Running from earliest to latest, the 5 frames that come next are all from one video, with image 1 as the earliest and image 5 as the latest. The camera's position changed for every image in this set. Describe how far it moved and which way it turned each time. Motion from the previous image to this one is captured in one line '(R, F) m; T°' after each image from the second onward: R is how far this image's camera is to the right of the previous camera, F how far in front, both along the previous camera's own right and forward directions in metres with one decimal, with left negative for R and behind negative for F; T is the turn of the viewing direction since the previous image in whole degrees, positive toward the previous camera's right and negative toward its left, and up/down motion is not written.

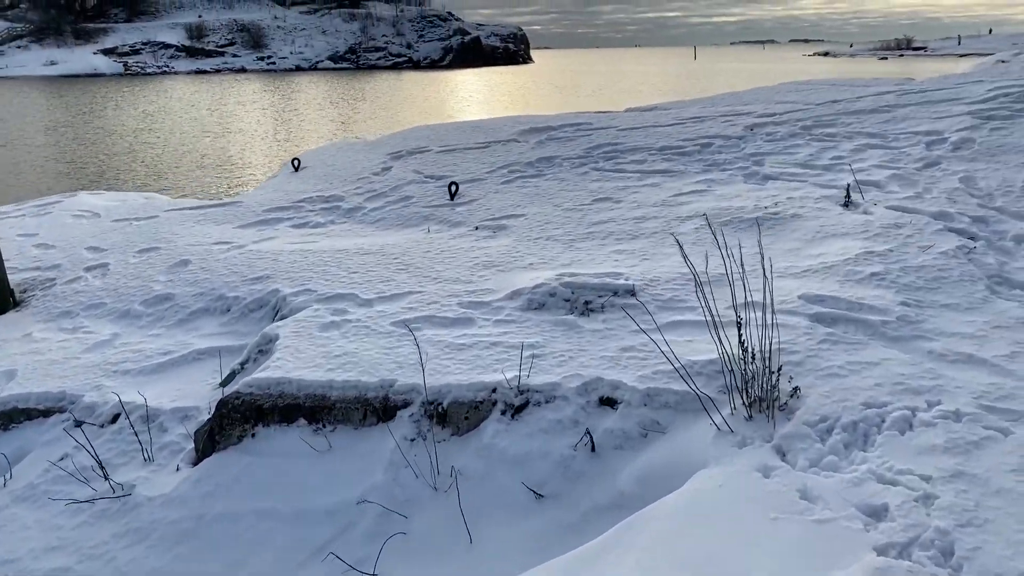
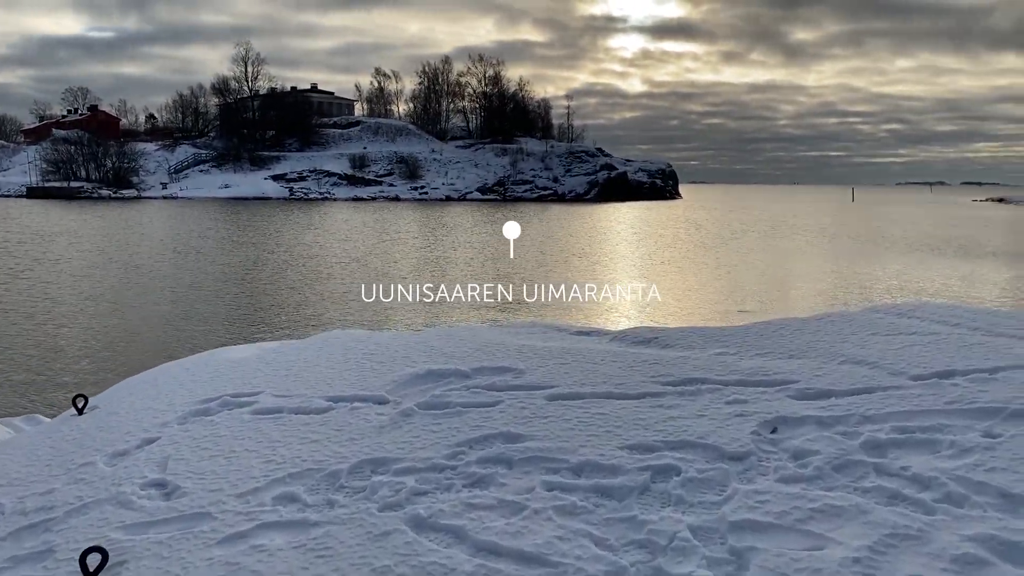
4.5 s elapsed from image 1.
(+2.3, +5.0) m; -10°
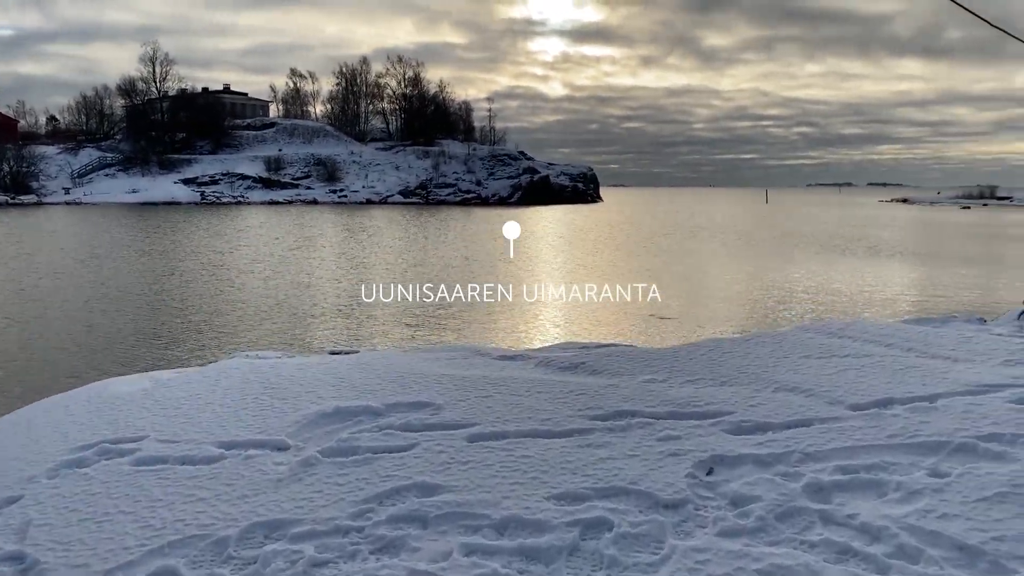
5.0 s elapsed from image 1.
(+0.1, +0.6) m; +5°
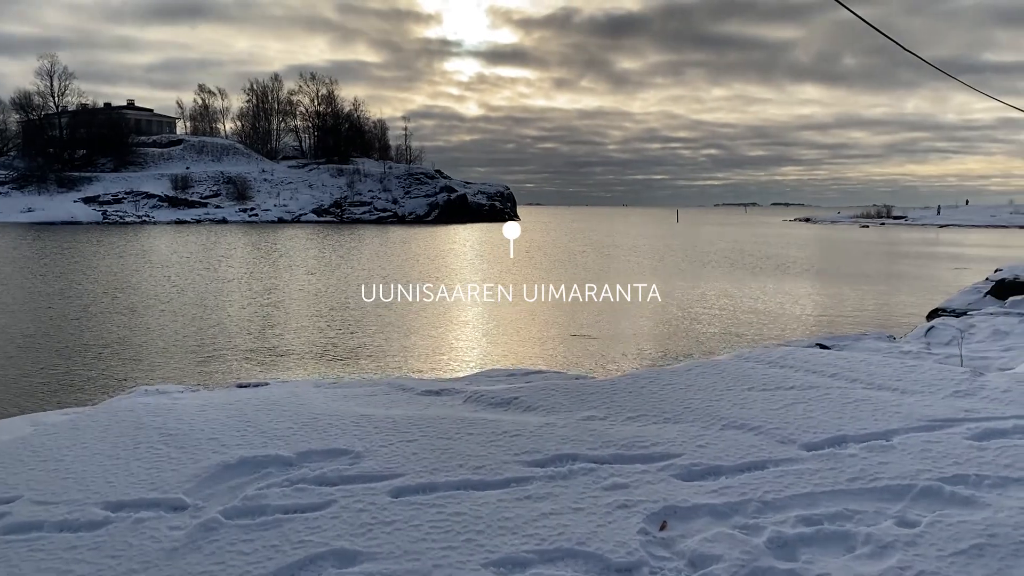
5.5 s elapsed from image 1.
(-0.1, +0.6) m; +5°
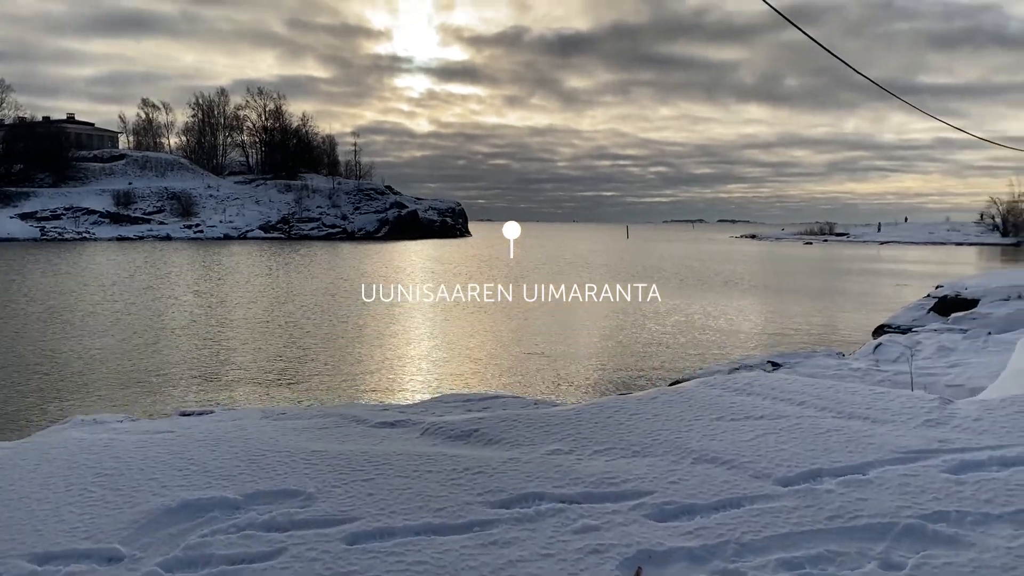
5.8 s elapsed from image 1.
(-0.1, +0.3) m; +3°
